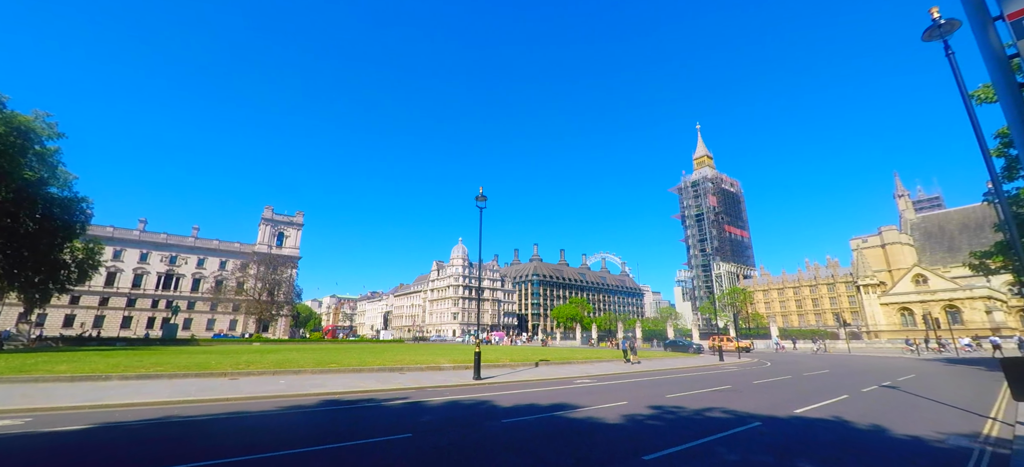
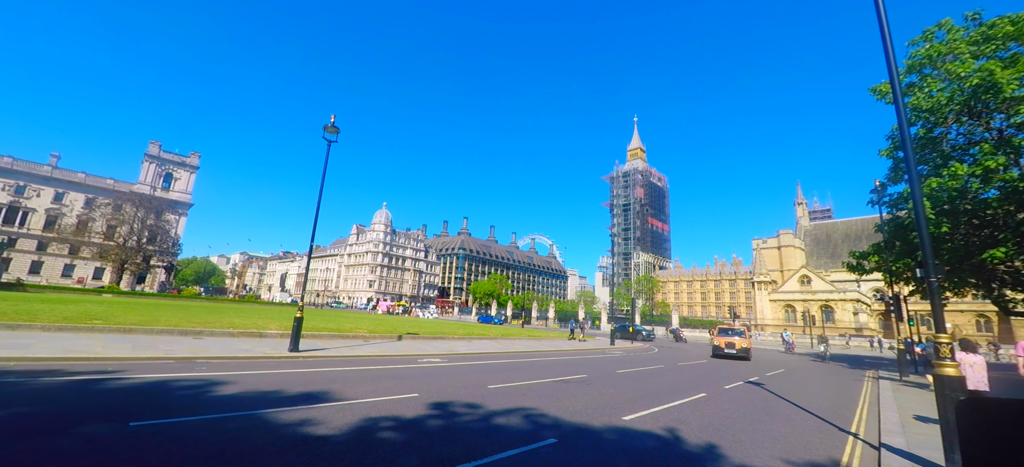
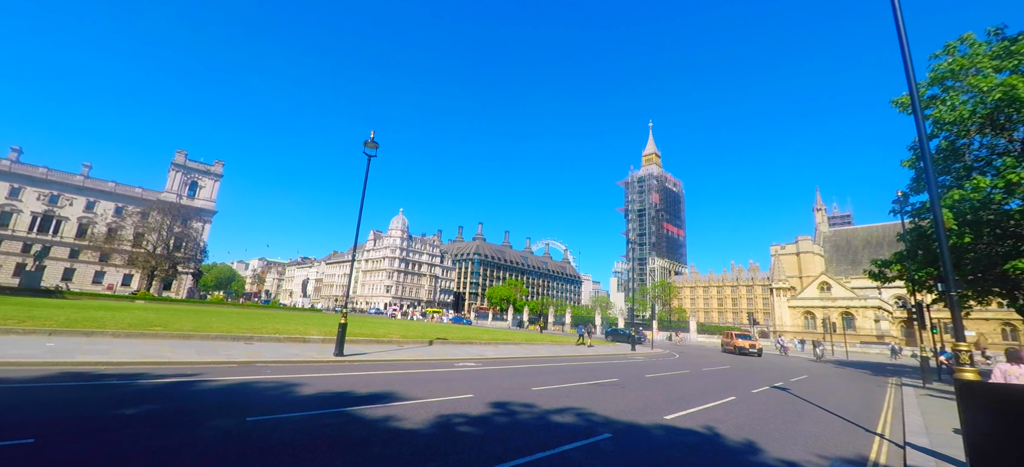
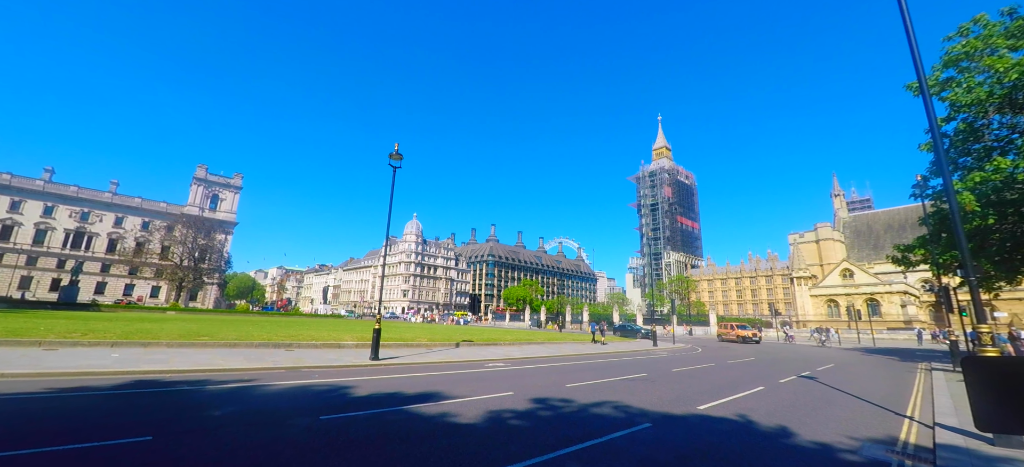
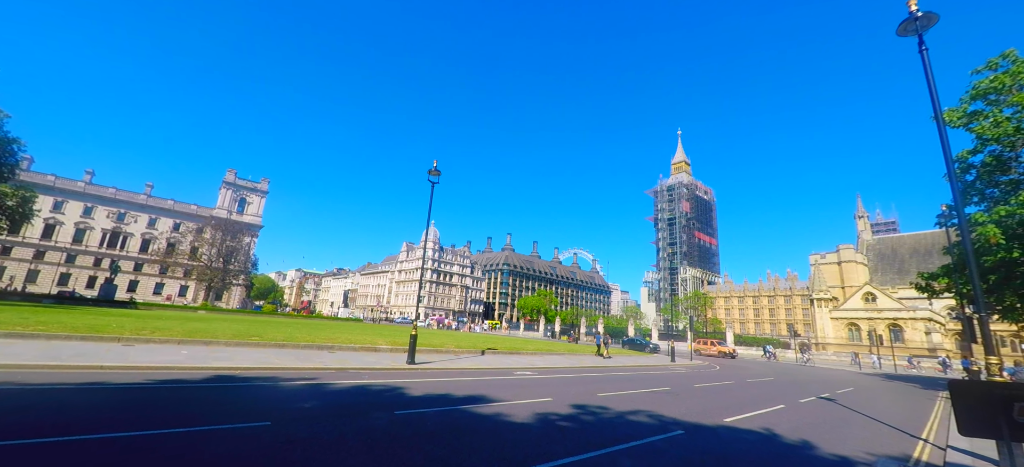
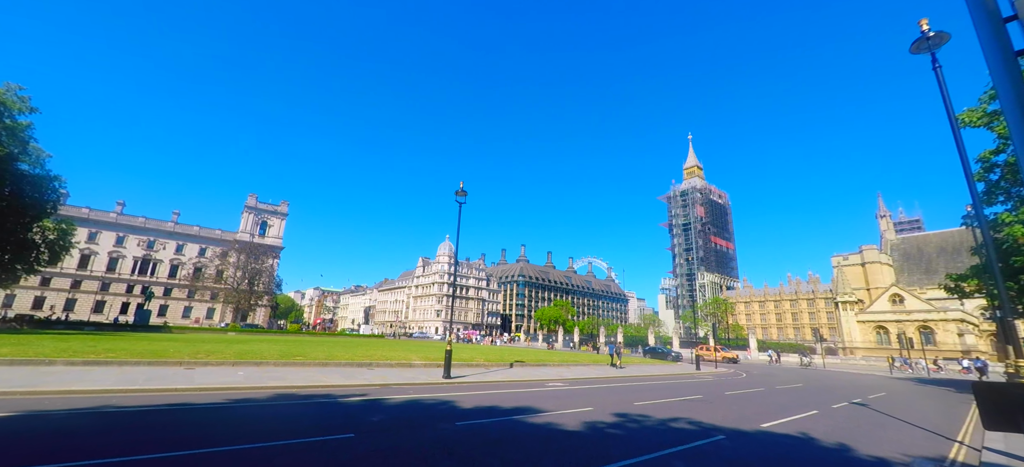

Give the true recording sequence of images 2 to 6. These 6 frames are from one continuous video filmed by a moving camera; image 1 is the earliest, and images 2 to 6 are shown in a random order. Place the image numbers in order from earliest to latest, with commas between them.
6, 5, 4, 3, 2
